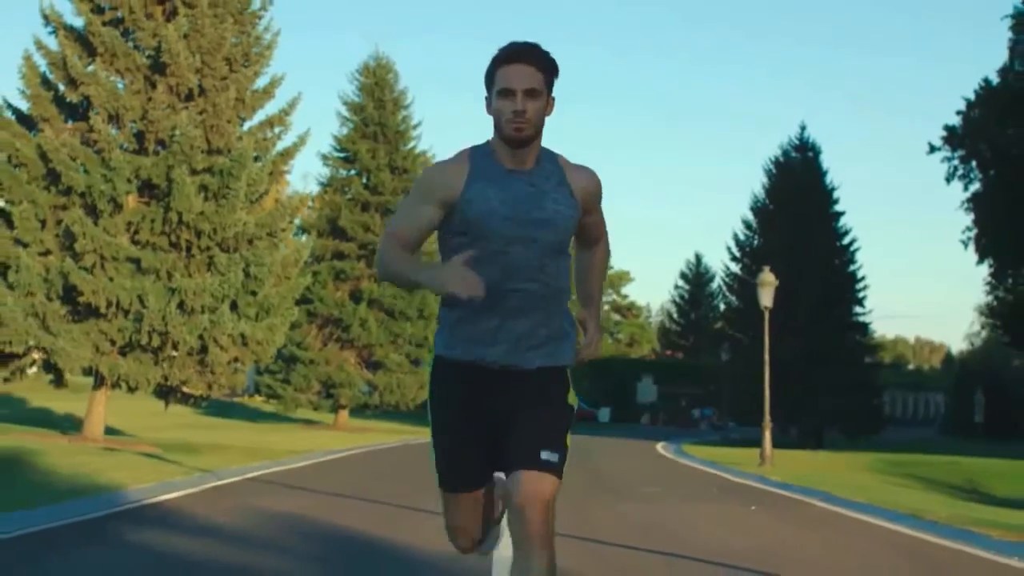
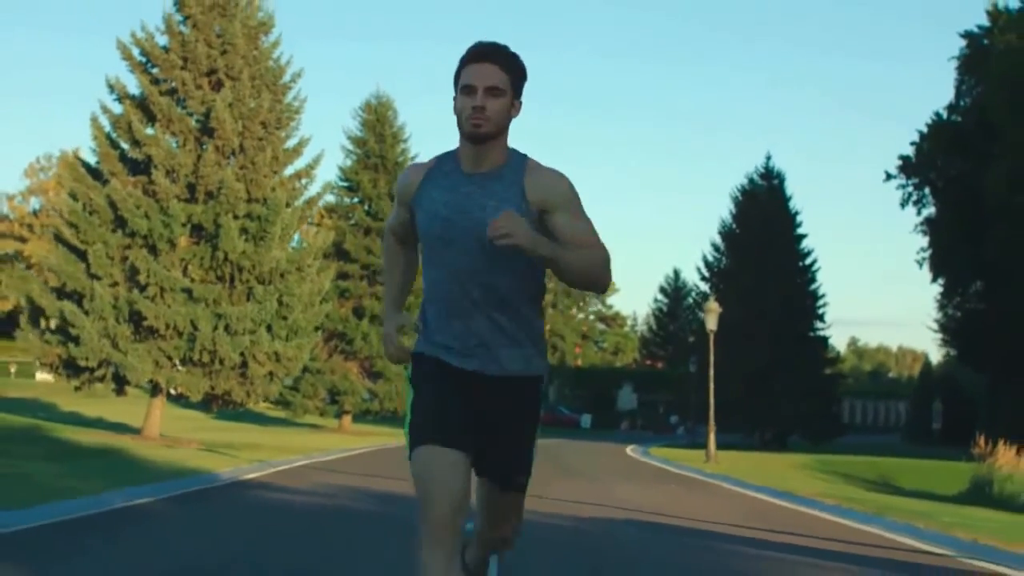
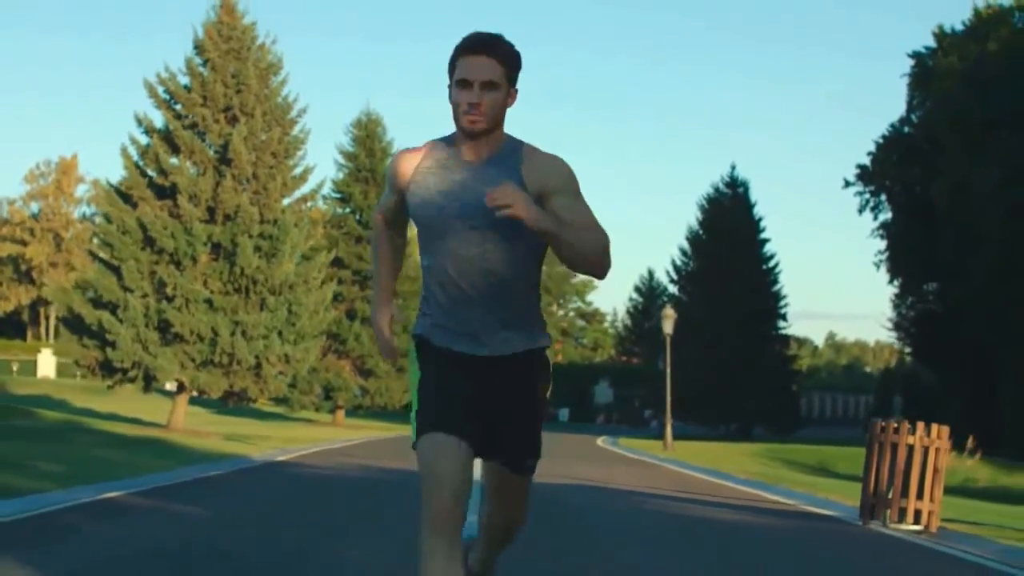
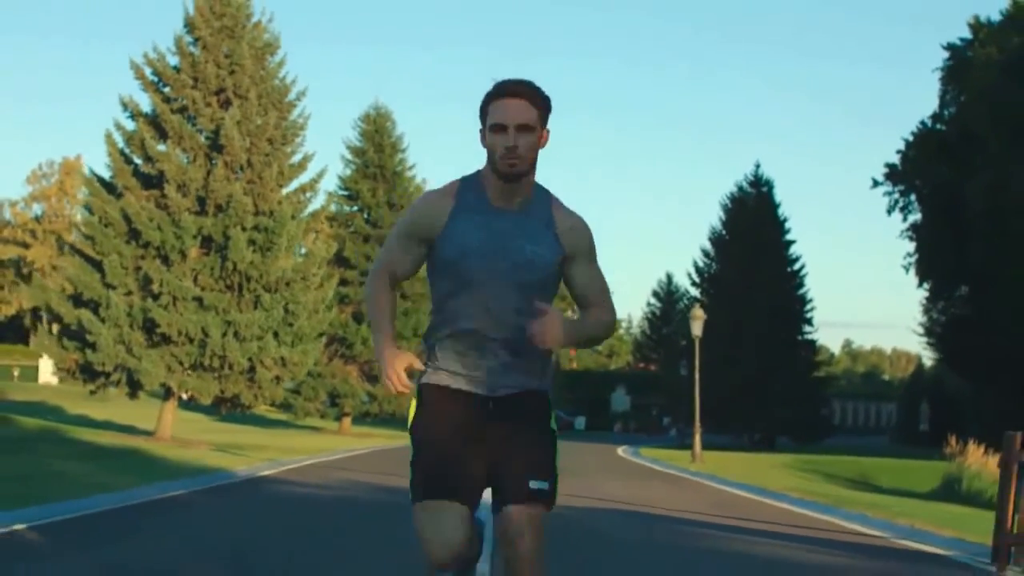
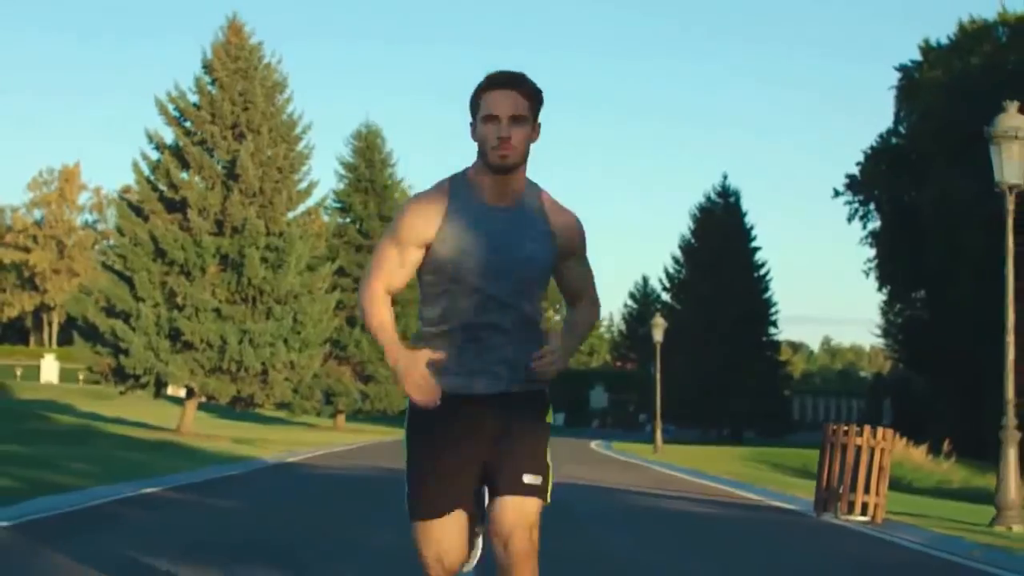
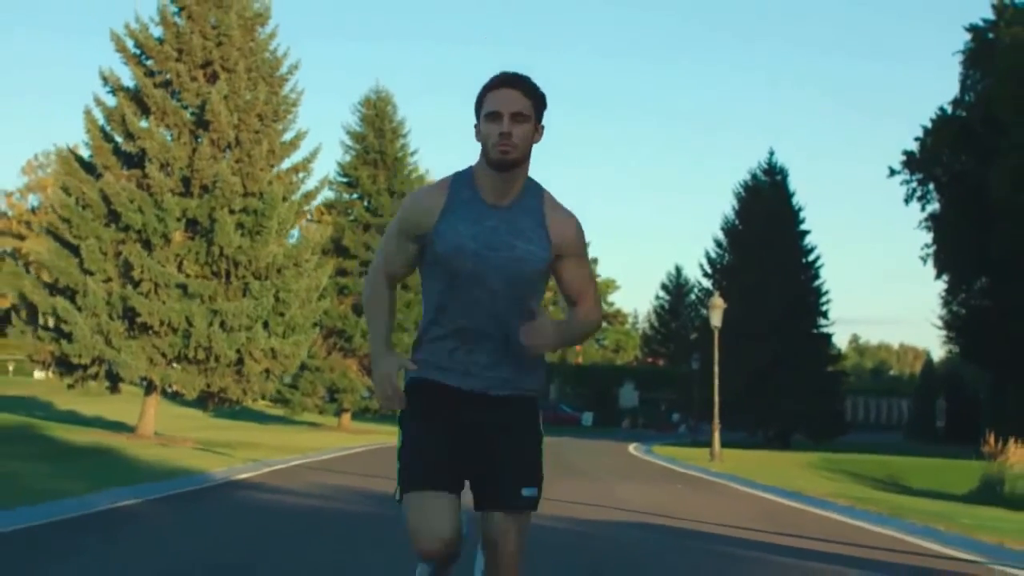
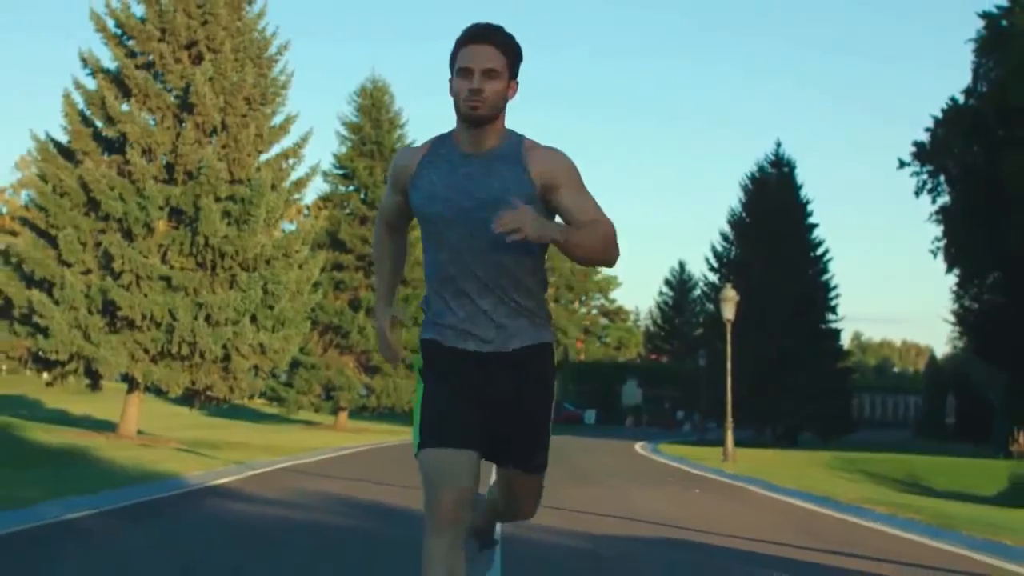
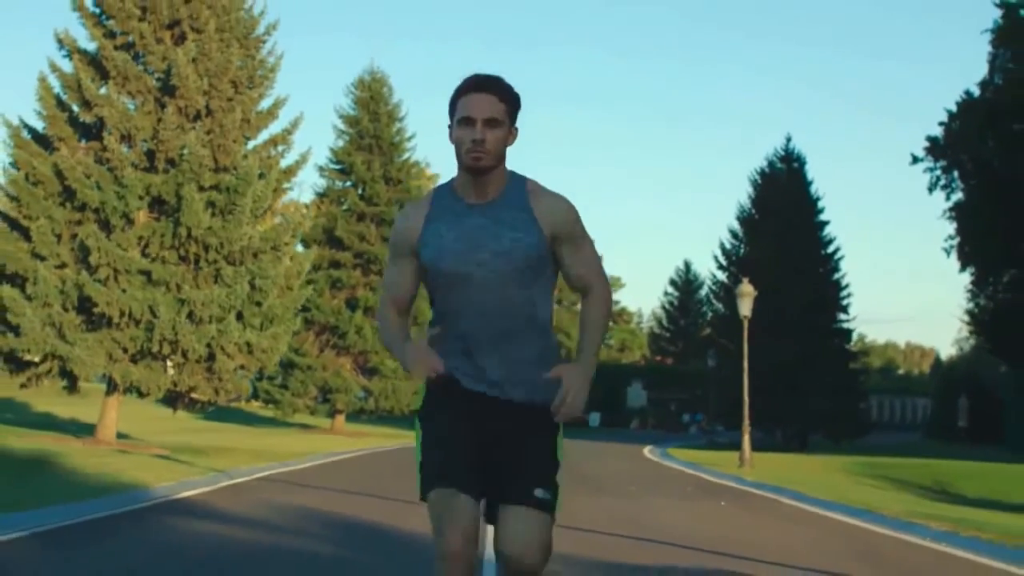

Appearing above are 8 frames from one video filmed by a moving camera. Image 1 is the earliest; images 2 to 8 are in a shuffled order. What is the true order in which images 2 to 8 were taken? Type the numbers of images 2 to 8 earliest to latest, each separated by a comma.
8, 7, 6, 2, 4, 3, 5
